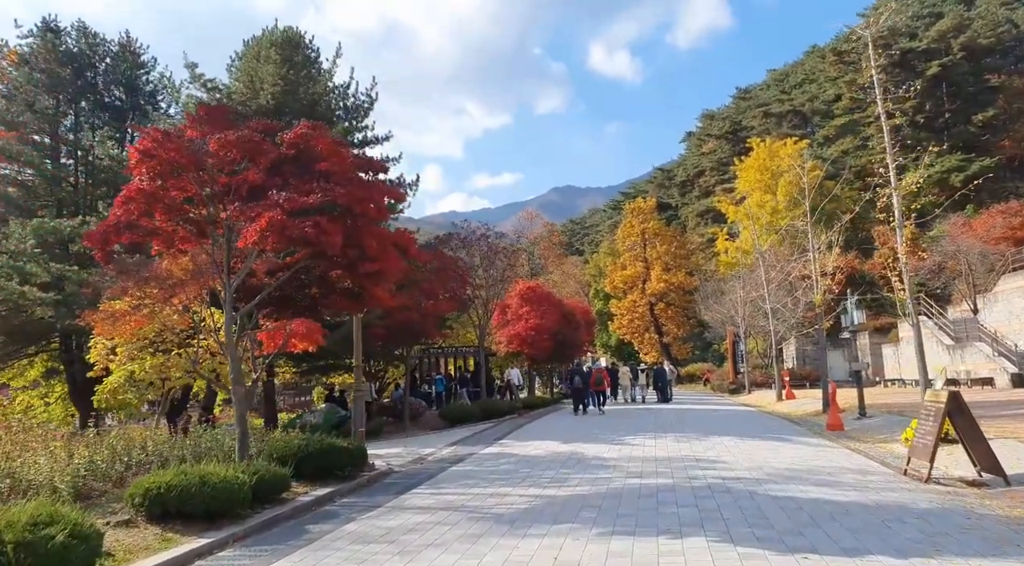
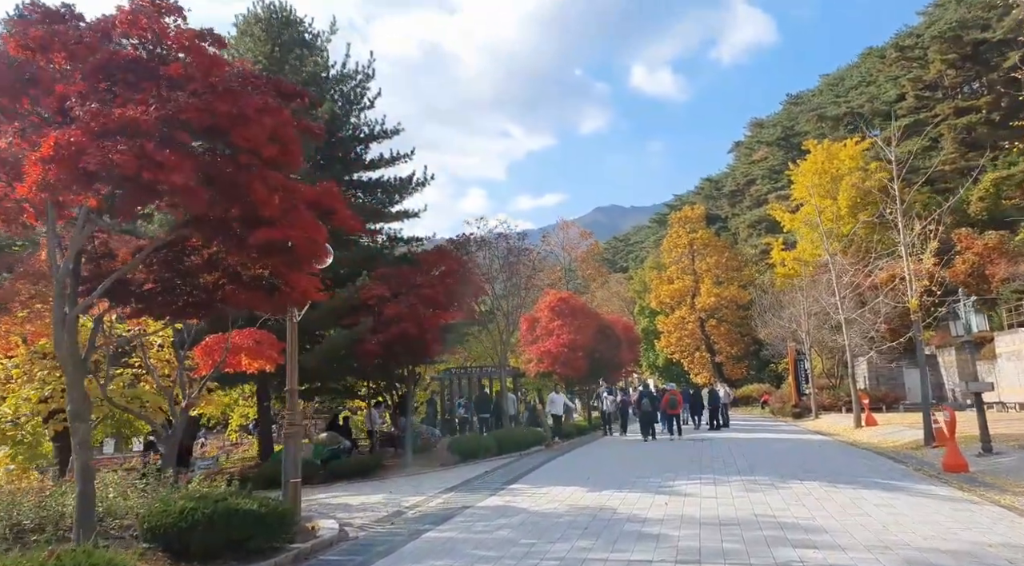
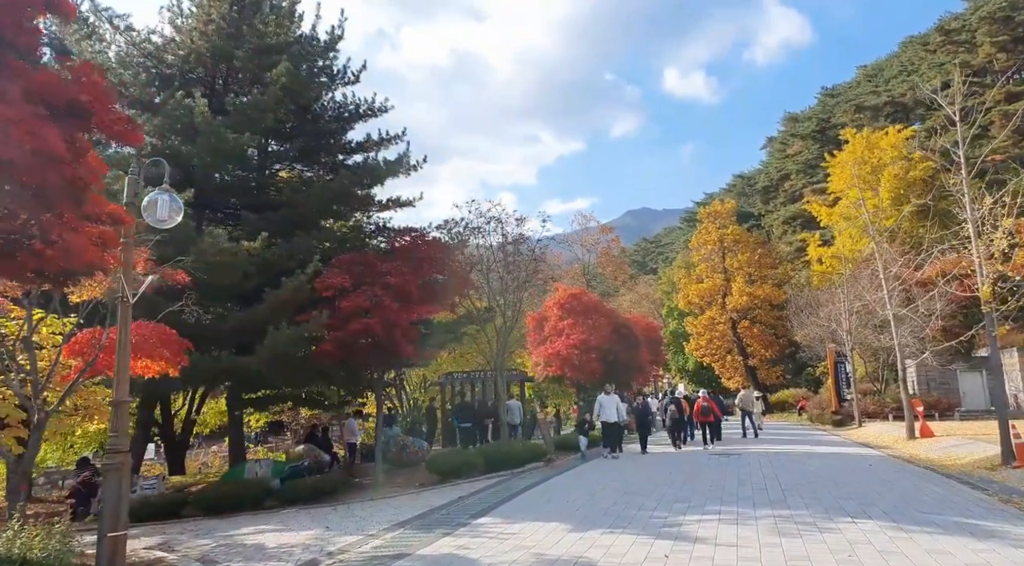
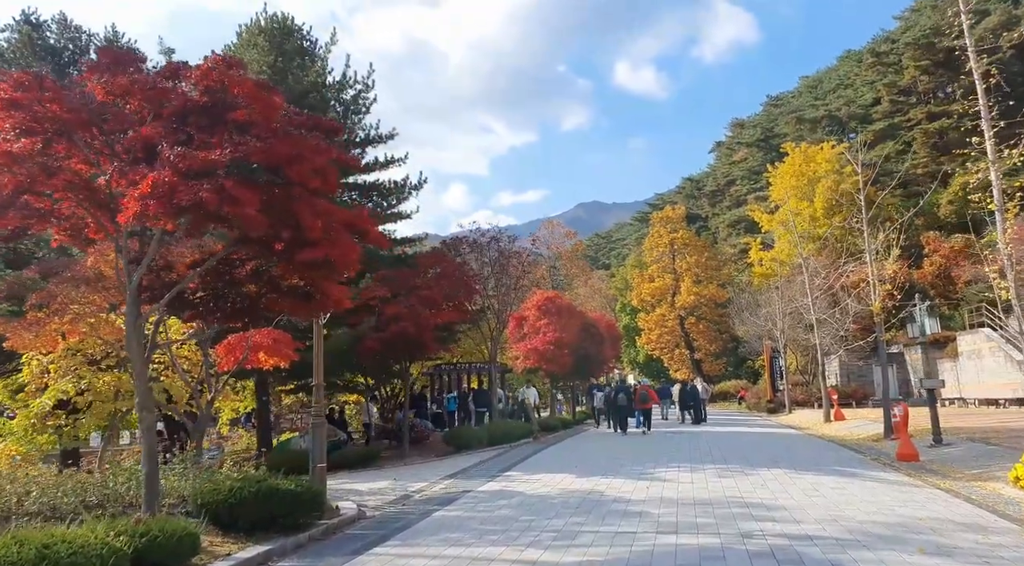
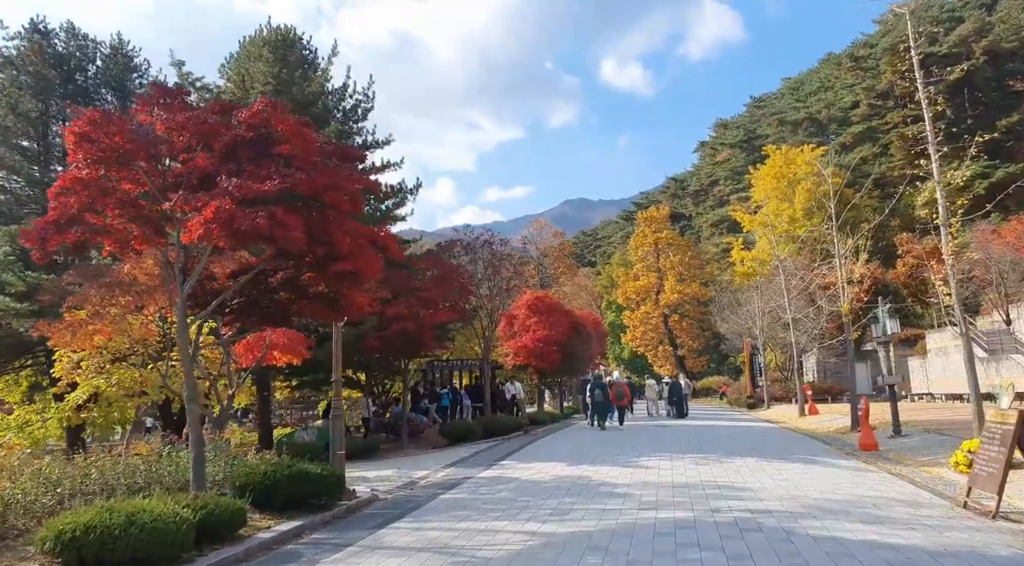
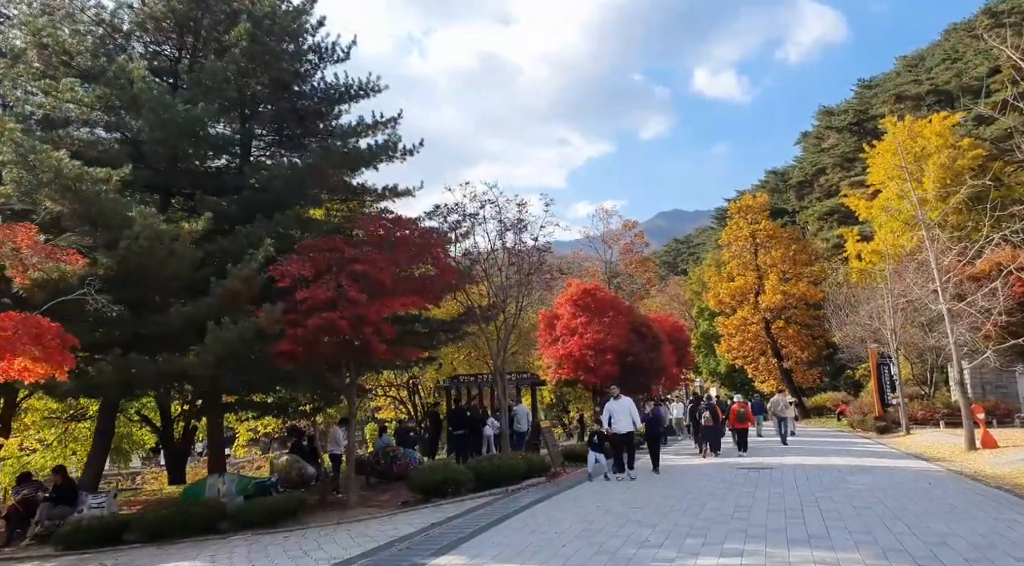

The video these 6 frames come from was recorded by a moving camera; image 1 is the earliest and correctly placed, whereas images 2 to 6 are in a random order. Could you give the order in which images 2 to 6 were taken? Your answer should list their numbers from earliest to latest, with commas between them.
5, 4, 2, 3, 6
